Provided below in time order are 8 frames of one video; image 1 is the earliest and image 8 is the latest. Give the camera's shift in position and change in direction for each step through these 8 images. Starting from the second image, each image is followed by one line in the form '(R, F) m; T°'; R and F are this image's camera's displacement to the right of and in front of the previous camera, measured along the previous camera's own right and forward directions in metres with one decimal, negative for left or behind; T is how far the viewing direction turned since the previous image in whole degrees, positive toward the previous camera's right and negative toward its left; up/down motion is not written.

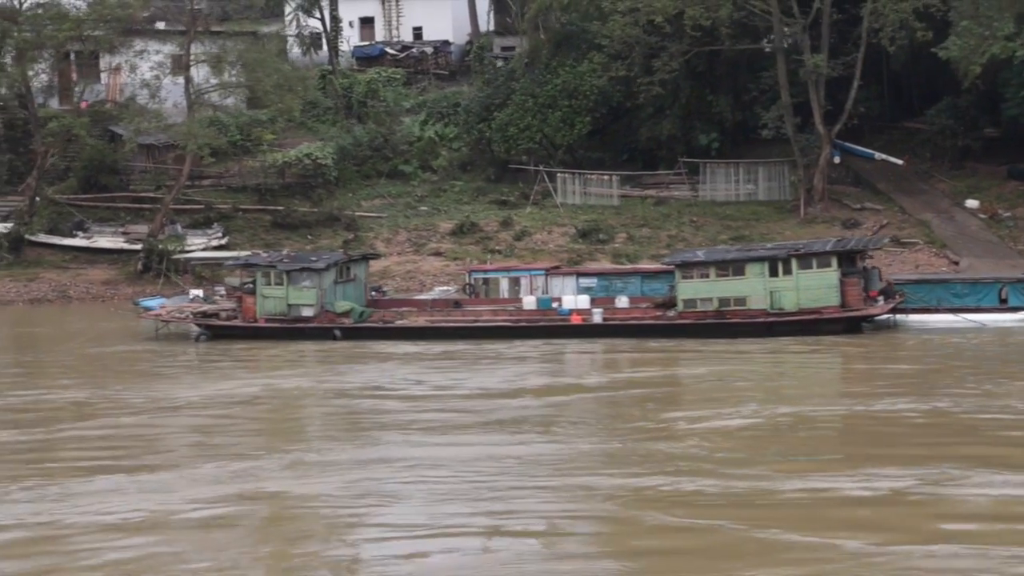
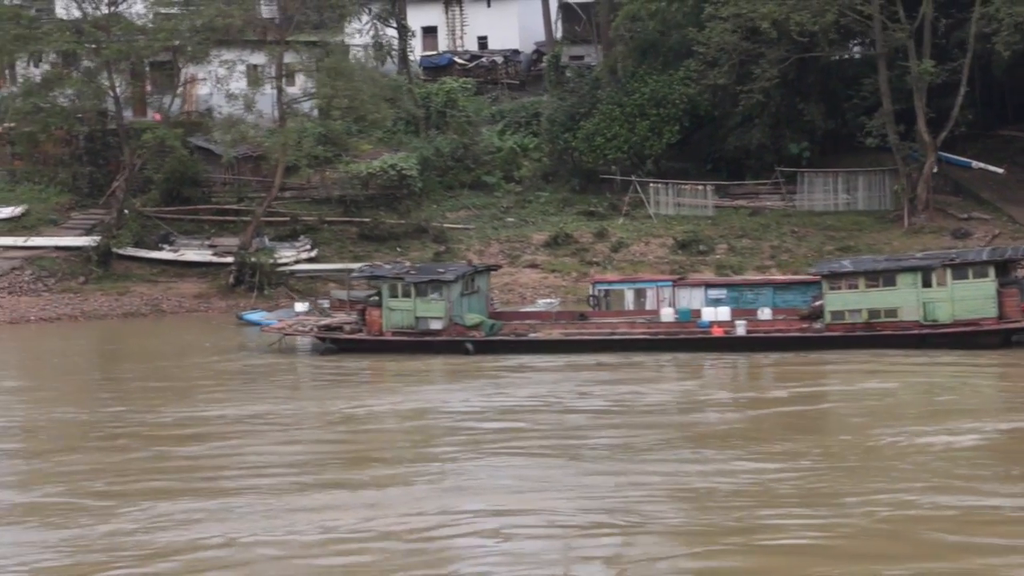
(-1.5, +0.5) m; 0°
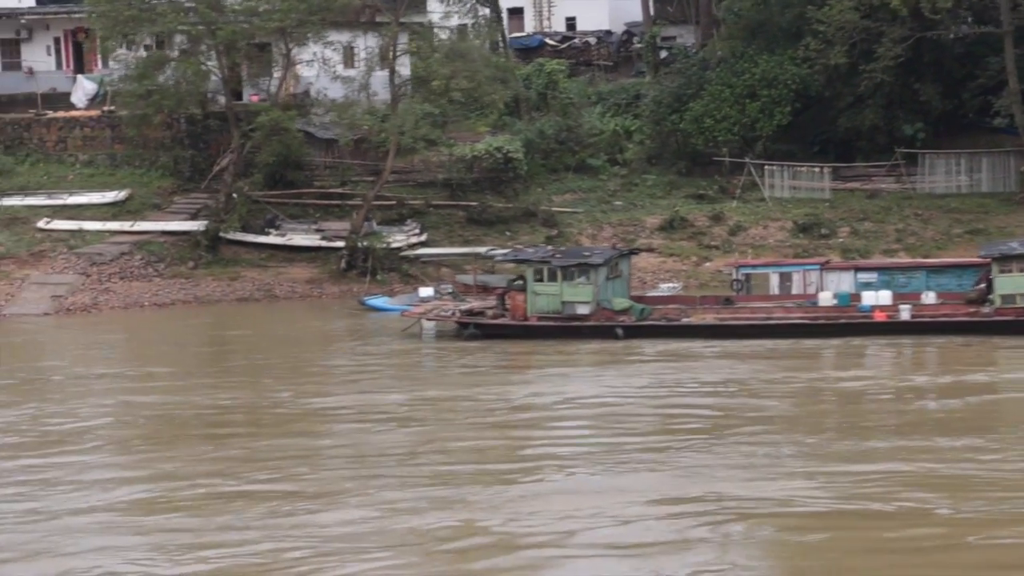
(-1.3, +0.5) m; -1°
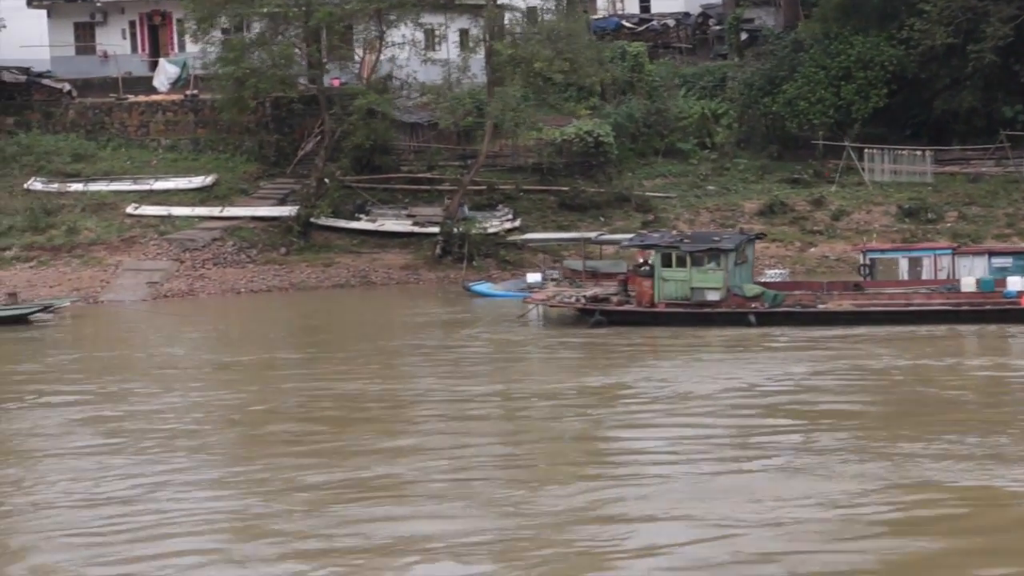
(-1.2, +0.4) m; -1°
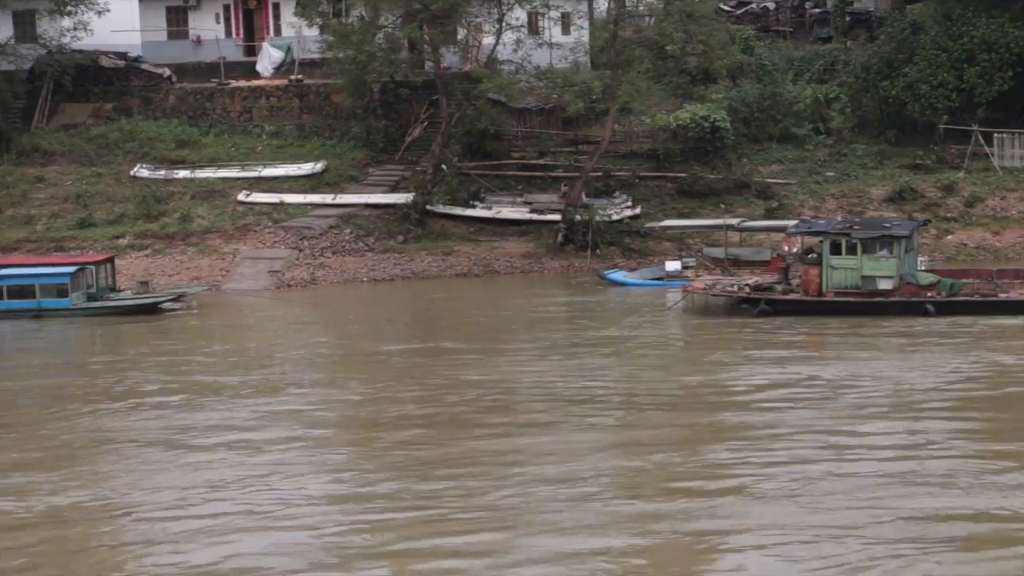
(-1.5, +0.6) m; -1°
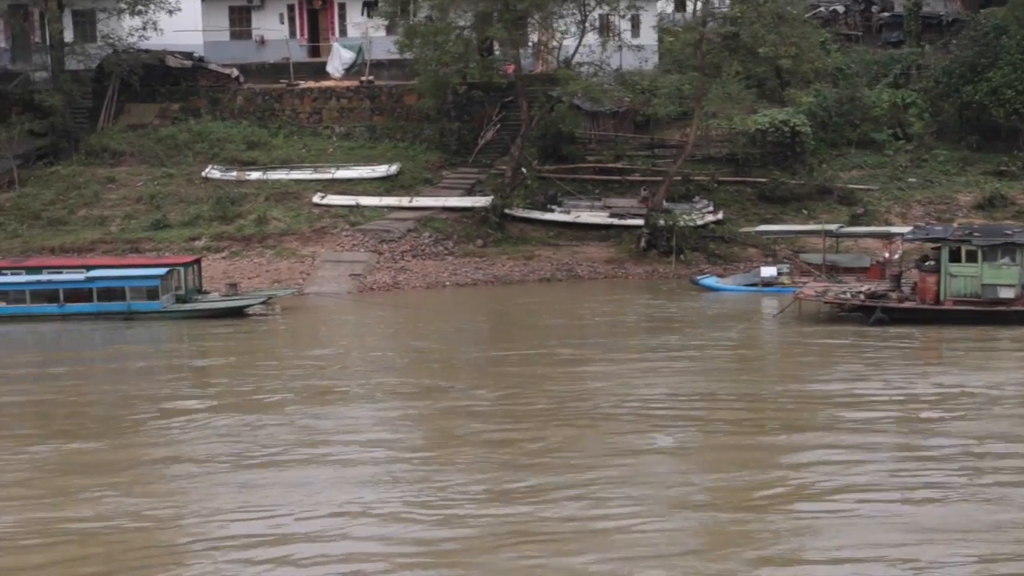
(-1.0, +0.4) m; -1°
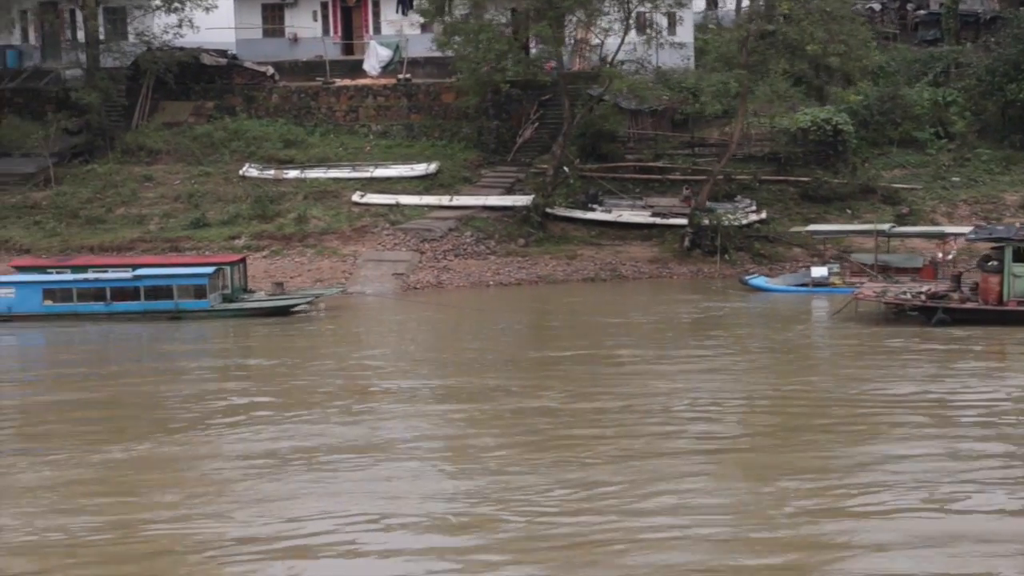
(-0.5, +0.2) m; 0°
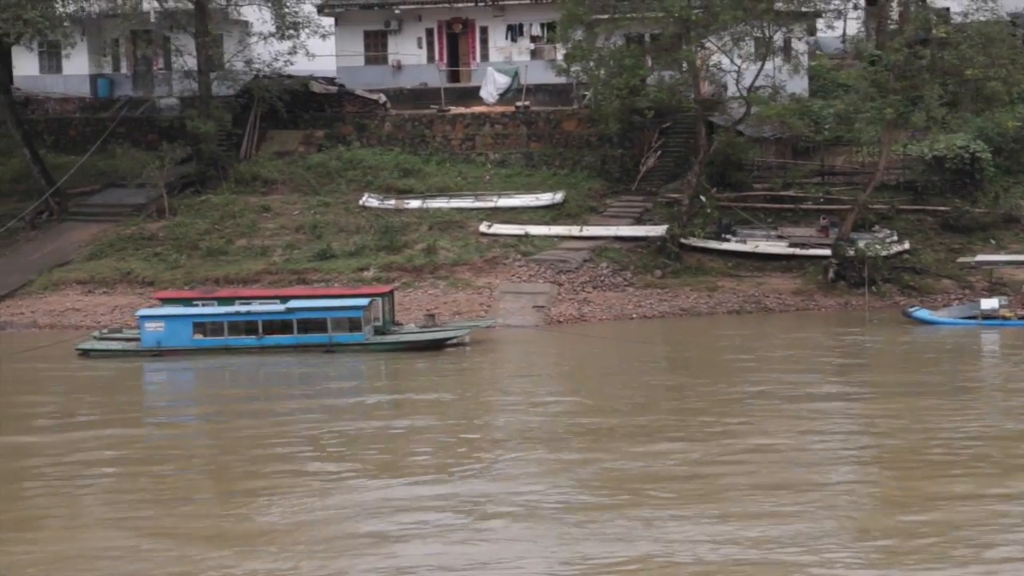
(-1.6, +0.7) m; -1°
